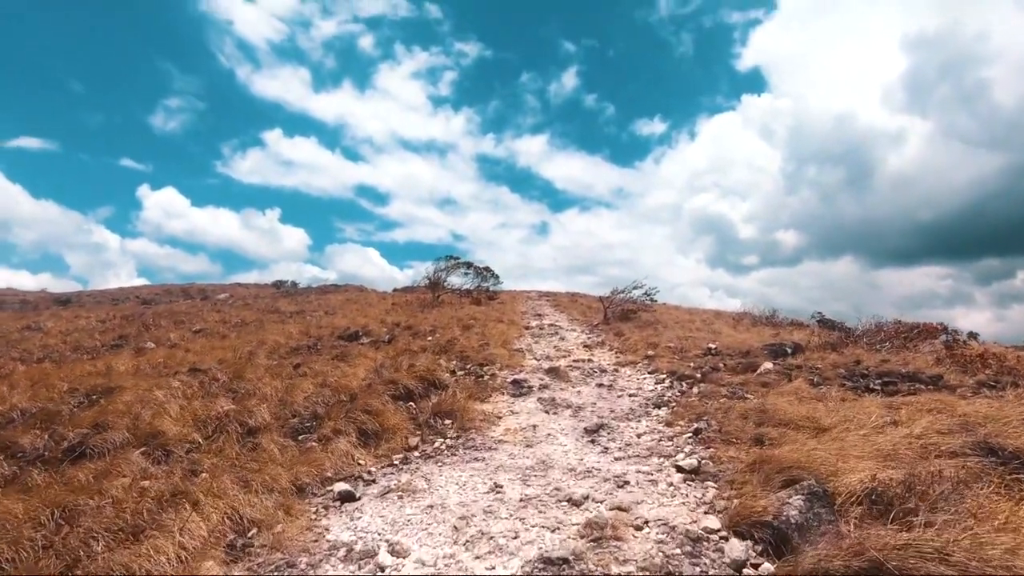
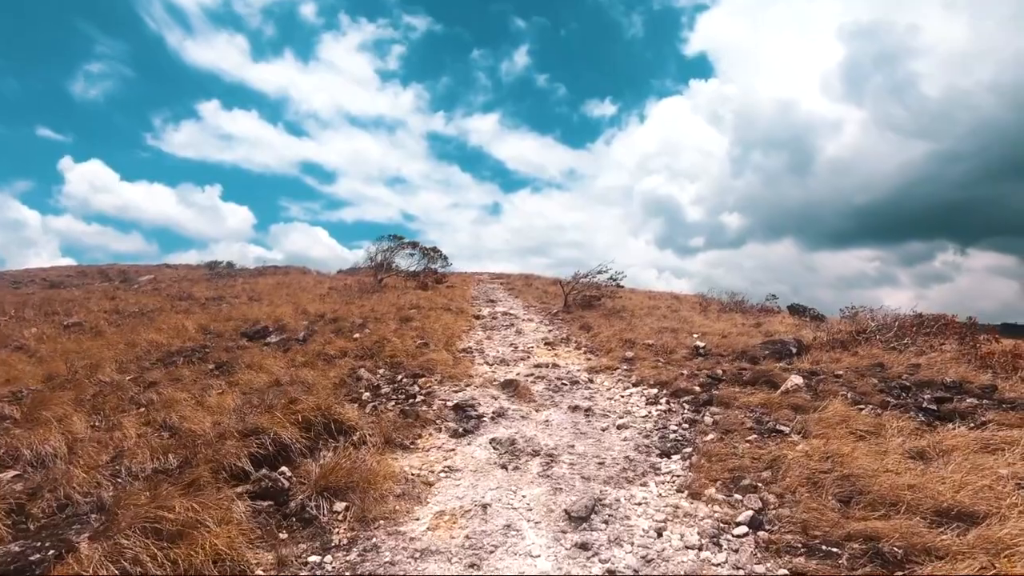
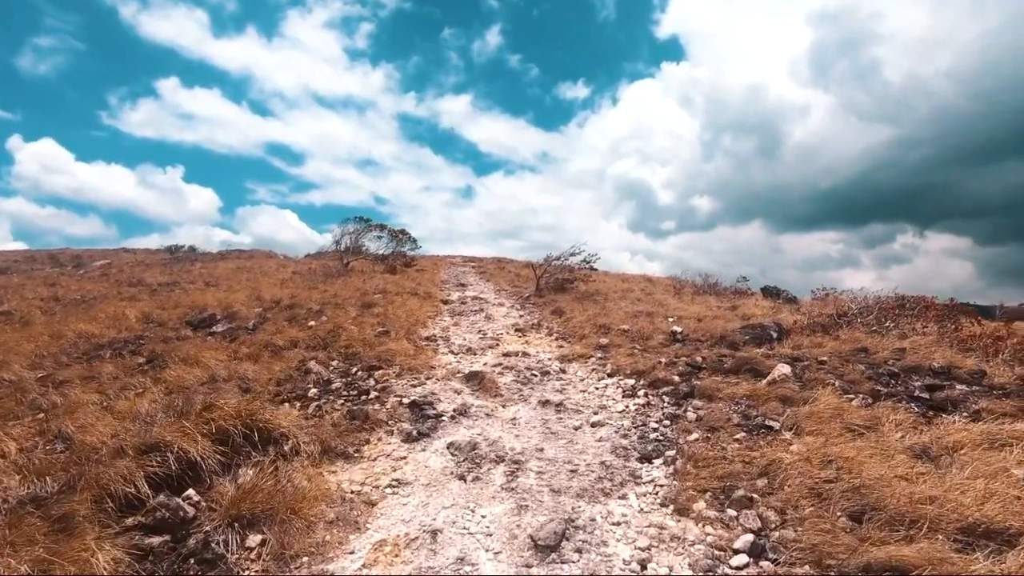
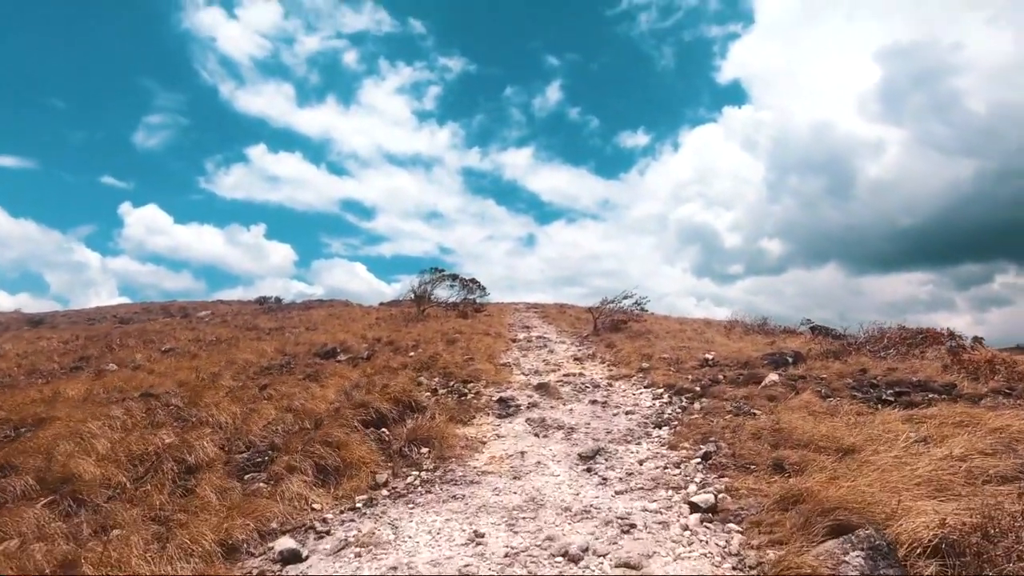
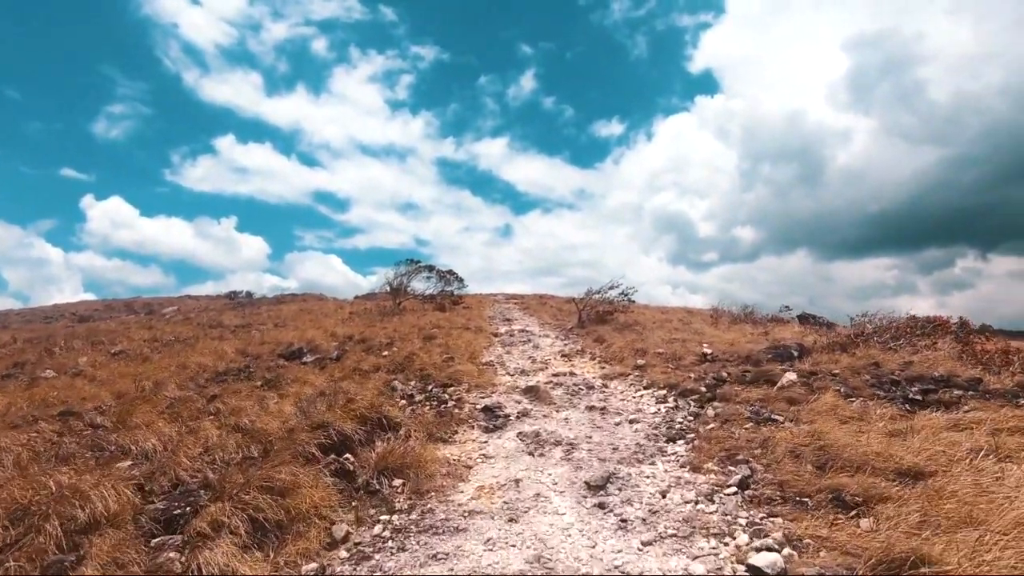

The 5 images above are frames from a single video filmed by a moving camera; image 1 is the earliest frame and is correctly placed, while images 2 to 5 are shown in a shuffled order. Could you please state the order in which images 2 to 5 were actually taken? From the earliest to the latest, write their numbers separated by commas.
4, 5, 2, 3
